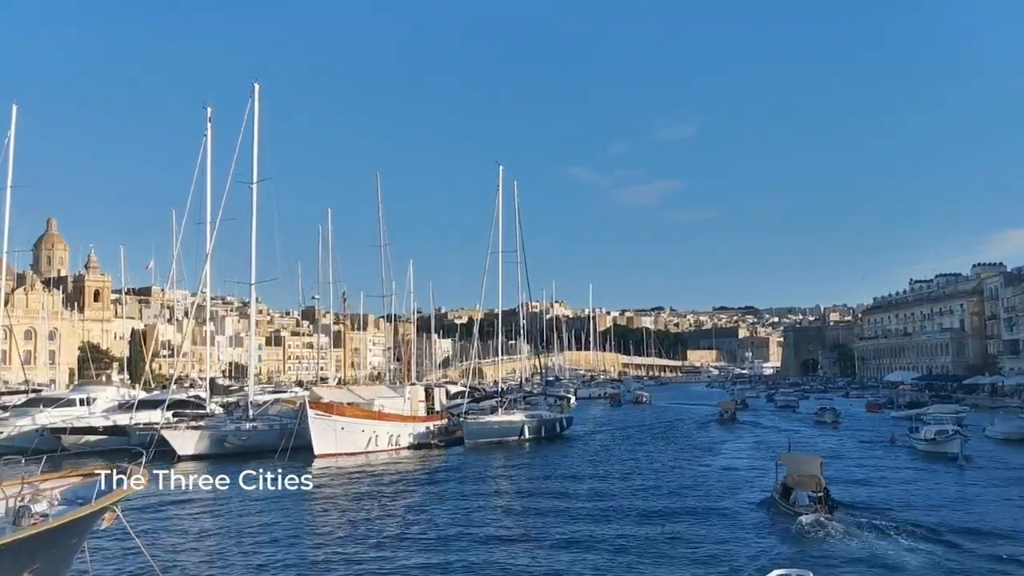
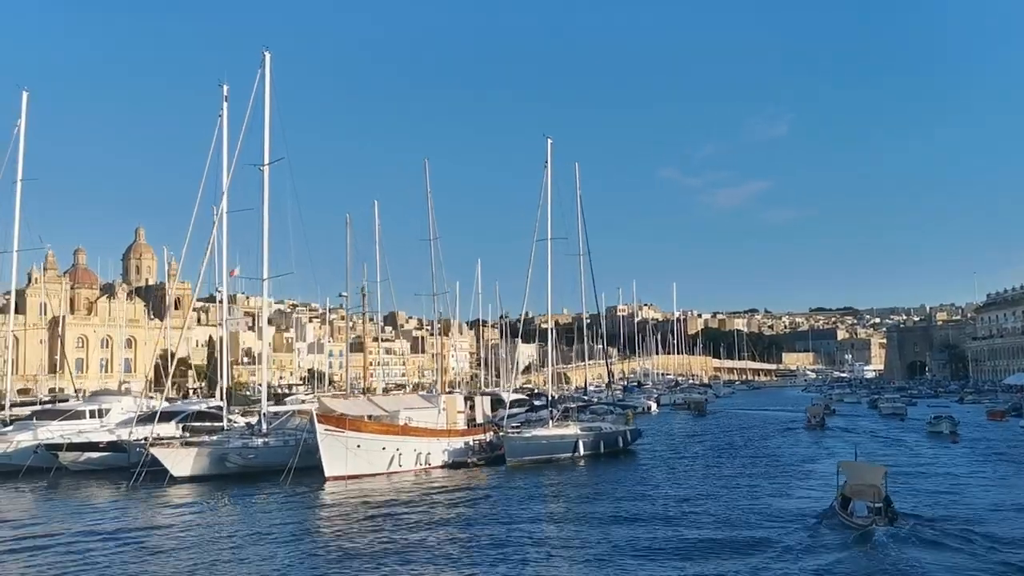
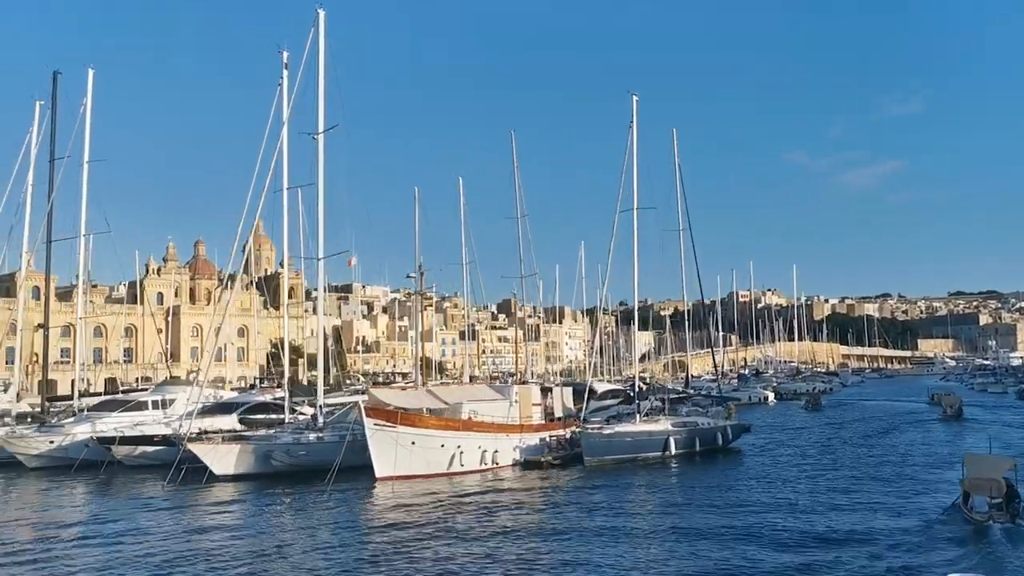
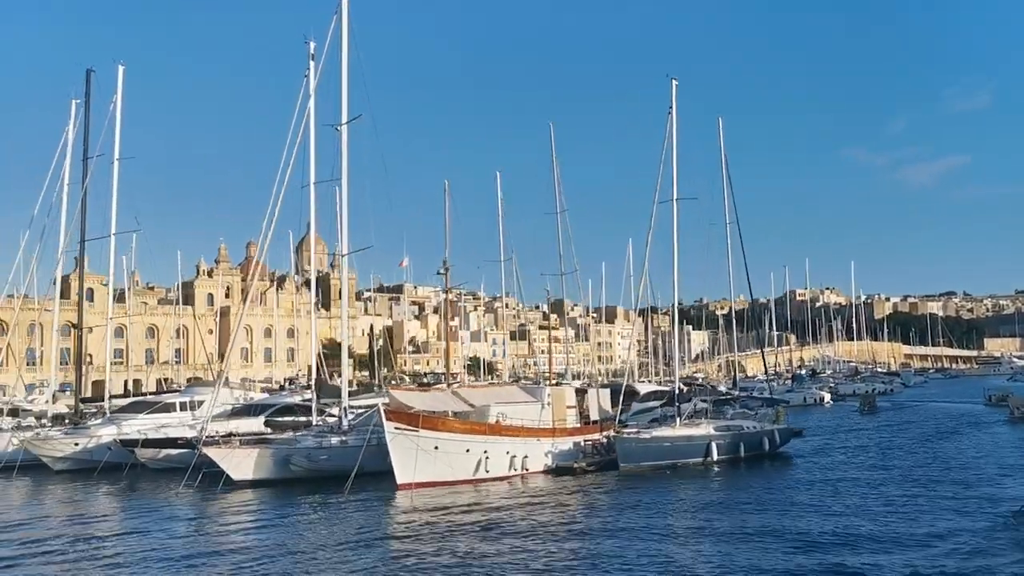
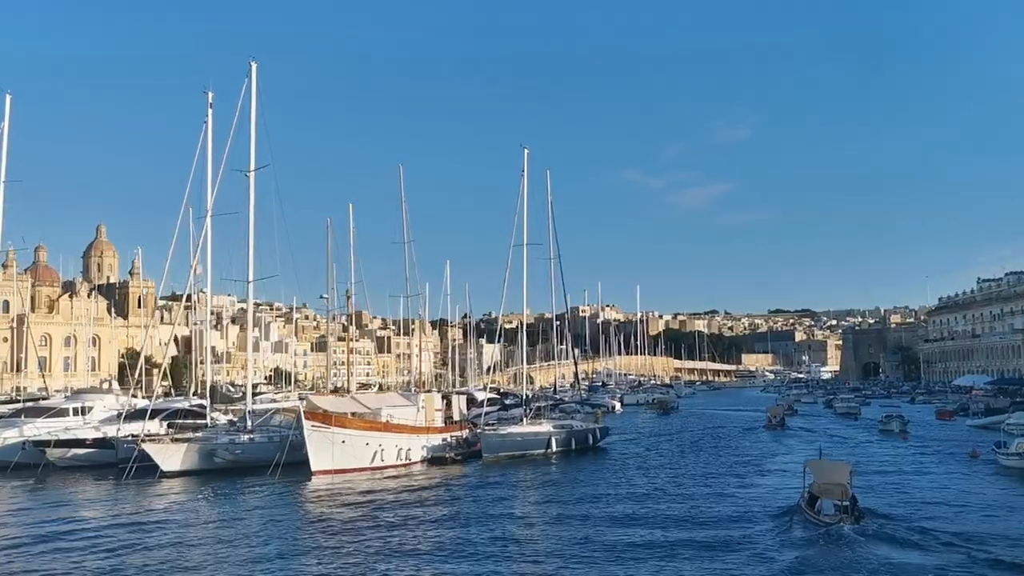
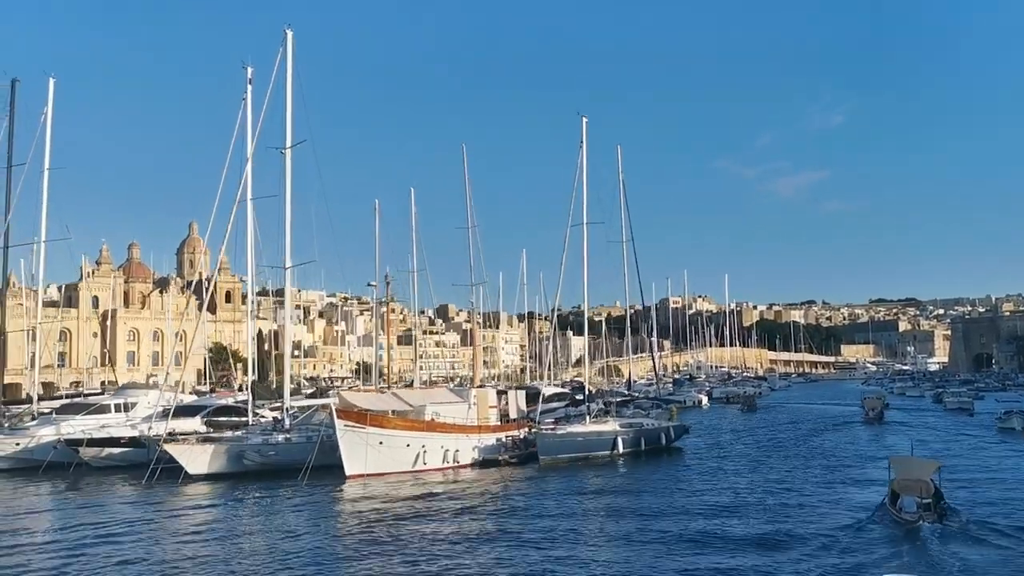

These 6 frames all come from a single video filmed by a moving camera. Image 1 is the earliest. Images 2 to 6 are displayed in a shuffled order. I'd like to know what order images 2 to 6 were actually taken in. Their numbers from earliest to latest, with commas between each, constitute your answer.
5, 2, 6, 3, 4
